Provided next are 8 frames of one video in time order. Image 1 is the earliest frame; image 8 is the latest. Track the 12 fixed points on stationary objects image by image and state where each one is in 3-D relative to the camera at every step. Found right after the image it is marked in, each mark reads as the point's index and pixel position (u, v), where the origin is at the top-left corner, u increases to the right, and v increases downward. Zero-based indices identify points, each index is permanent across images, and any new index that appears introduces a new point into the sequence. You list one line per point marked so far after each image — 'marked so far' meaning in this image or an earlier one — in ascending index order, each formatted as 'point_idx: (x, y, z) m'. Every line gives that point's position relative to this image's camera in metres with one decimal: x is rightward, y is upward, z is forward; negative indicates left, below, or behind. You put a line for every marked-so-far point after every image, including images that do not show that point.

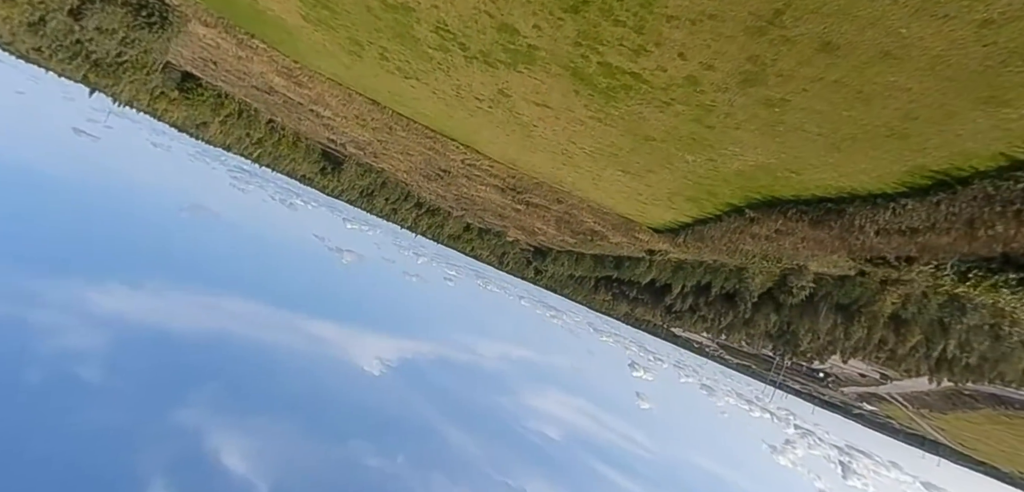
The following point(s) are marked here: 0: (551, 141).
0: (+1.7, +4.2, +17.2) m
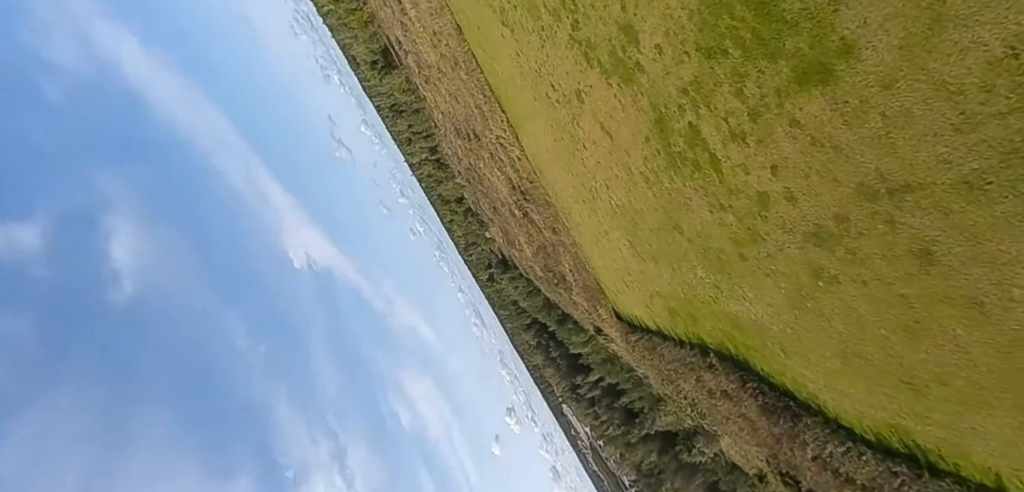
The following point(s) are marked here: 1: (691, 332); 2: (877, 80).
0: (+3.0, +2.7, +15.9) m
1: (+6.1, -2.1, +14.4) m
2: (+5.0, +2.3, +6.3) m
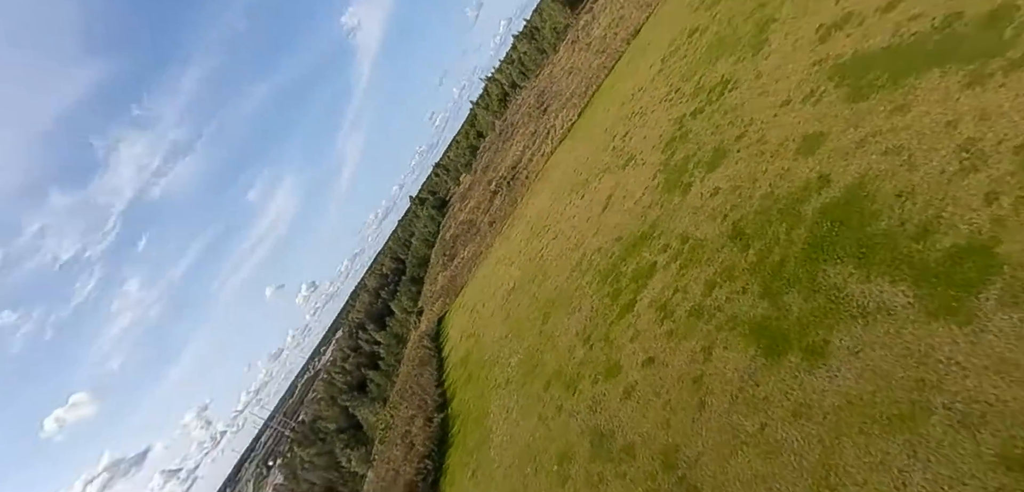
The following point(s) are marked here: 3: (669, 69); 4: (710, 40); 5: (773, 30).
0: (+1.8, +0.9, +14.6) m
1: (-1.0, -4.2, +13.2) m
2: (+3.3, -1.8, +5.2) m
3: (+4.8, +5.3, +13.6) m
4: (+5.3, +5.4, +11.9) m
5: (+5.4, +4.5, +9.4) m
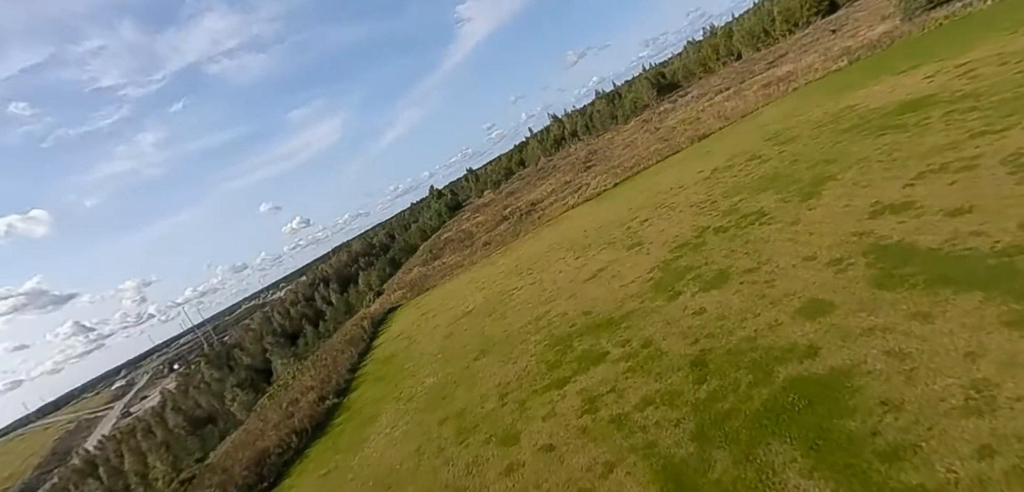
0: (+1.2, -0.7, +13.9) m
1: (-3.5, -3.9, +12.2) m
2: (+1.5, -3.1, +4.3) m
3: (+5.9, +1.9, +13.2) m
4: (+6.5, +1.8, +11.5) m
5: (+6.2, +1.1, +8.9) m
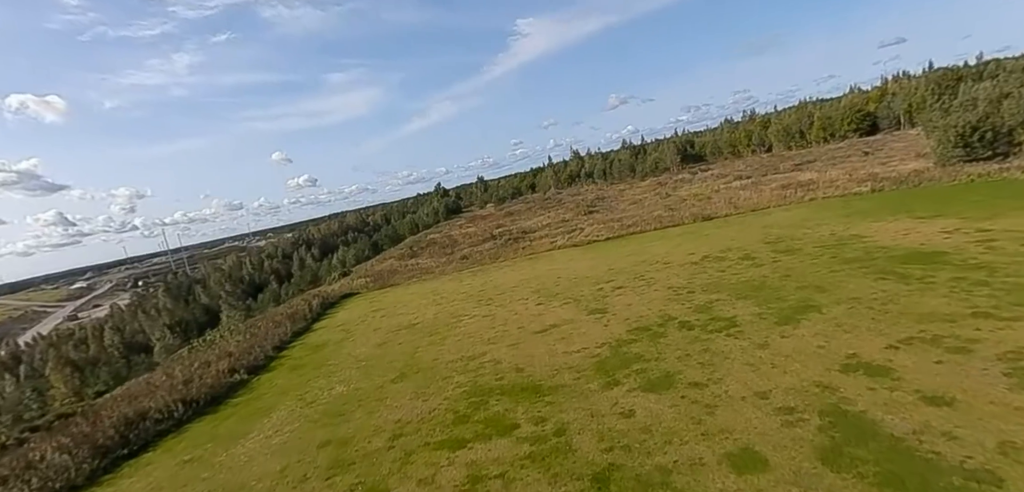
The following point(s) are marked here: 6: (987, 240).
0: (-0.1, -1.8, +13.1) m
1: (-5.5, -3.4, +11.2) m
2: (-0.4, -3.9, +3.4) m
3: (+5.2, -0.7, +12.5) m
4: (+5.7, -0.8, +10.8) m
5: (+5.3, -1.3, +8.1) m
6: (+10.9, +0.1, +10.4) m
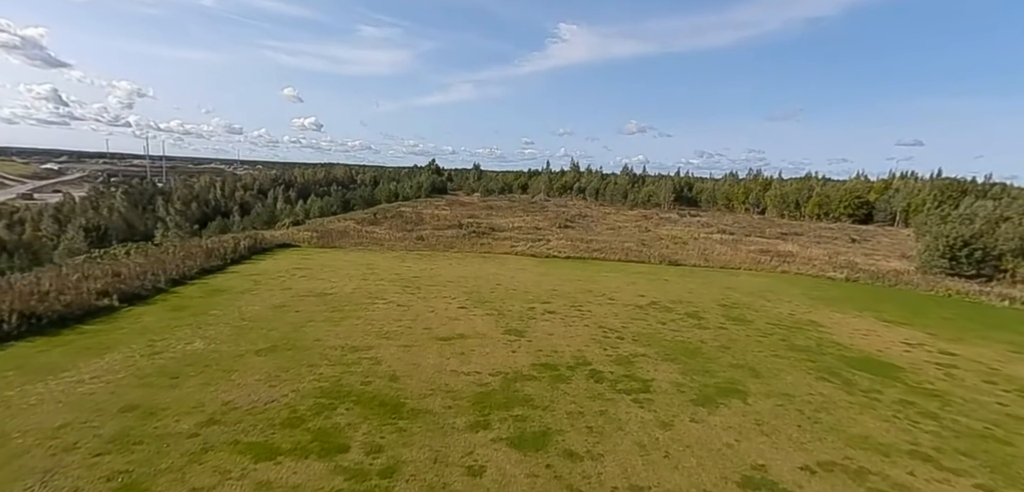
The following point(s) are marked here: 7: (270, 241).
0: (-2.1, -1.5, +11.7) m
1: (-7.7, -1.7, +9.7) m
2: (-2.7, -3.5, +2.1) m
3: (+3.3, -1.7, +11.3) m
4: (+3.8, -2.0, +9.6) m
5: (+3.3, -2.4, +7.0) m
6: (+9.0, -2.4, +9.4) m
7: (-10.6, +0.2, +19.8) m
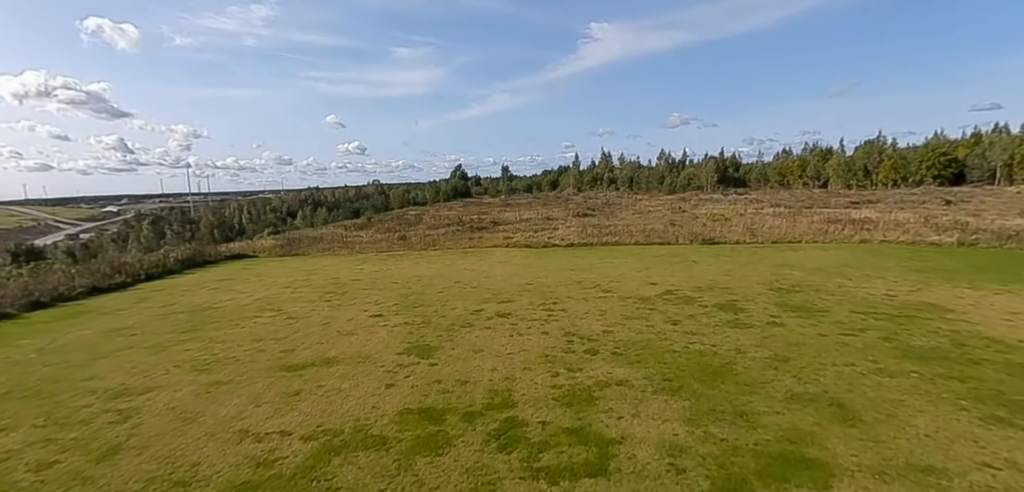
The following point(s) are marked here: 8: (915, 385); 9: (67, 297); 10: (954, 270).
0: (-3.3, -1.2, +8.2) m
1: (-9.0, -1.8, +6.7) m
2: (-4.6, -3.1, -1.5) m
3: (+2.1, -1.0, +7.2) m
4: (+2.4, -1.2, +5.4) m
5: (+1.7, -1.7, +2.8) m
6: (+7.6, -1.3, +4.7) m
7: (-10.9, -0.2, +17.1) m
8: (+4.0, -1.4, +4.5) m
9: (-10.8, -1.3, +11.2) m
10: (+9.3, -0.5, +9.6) m
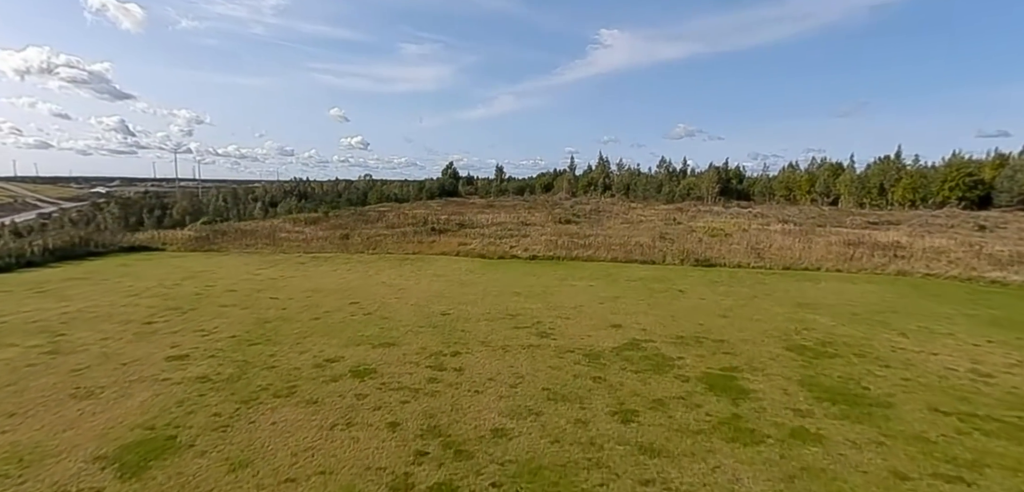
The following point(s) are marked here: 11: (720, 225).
0: (-4.7, -1.2, +5.3) m
1: (-10.4, -1.5, +3.9) m
2: (-6.2, -3.0, -4.3) m
3: (+0.7, -1.3, +4.3) m
4: (+1.0, -1.5, +2.6) m
5: (+0.3, -1.9, 0.0) m
6: (+6.2, -1.9, +1.8) m
7: (-12.2, +0.1, +14.3) m
8: (+2.6, -1.7, +1.7) m
9: (-12.2, -0.9, +8.3) m
10: (+7.9, -1.2, +6.7) m
11: (+9.1, +0.9, +19.8) m
